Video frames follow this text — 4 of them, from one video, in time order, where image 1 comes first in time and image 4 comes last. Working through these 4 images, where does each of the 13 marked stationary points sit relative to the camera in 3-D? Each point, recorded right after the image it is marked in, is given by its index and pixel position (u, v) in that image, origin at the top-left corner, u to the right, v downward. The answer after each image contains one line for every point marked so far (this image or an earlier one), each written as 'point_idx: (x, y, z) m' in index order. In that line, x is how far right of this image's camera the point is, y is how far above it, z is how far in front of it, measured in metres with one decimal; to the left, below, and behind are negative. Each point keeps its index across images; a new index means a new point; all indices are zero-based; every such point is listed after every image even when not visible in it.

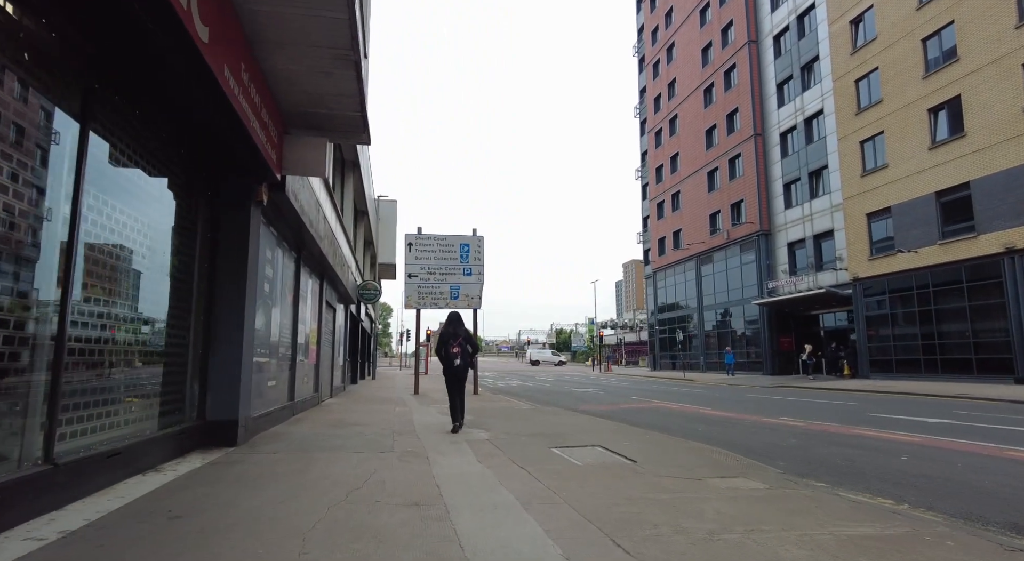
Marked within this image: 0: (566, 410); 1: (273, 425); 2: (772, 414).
0: (+1.4, -3.3, +13.7) m
1: (-3.9, -2.3, +8.8) m
2: (+6.9, -3.5, +14.3) m
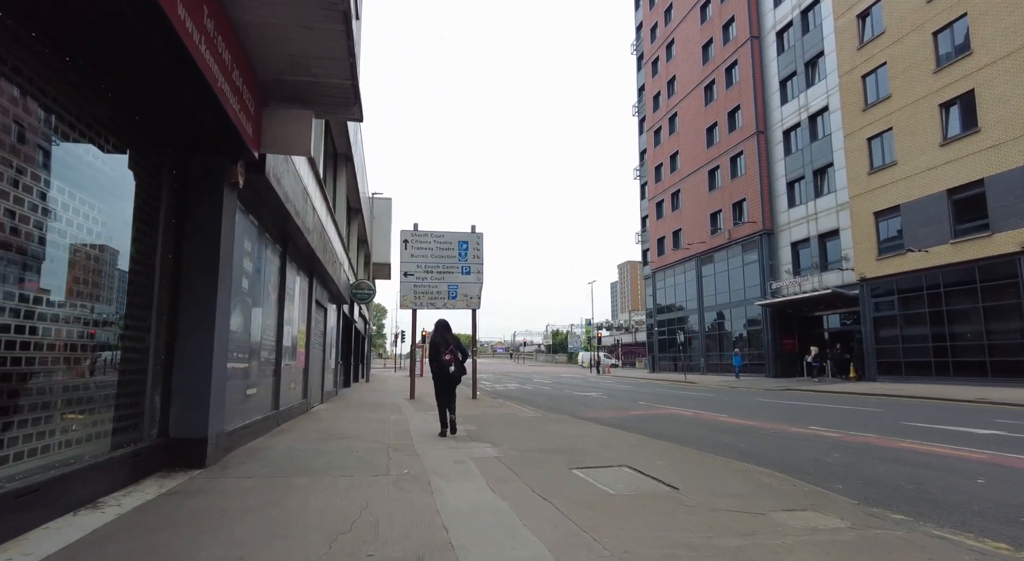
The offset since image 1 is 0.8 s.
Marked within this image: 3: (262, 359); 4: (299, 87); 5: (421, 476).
0: (+1.5, -3.2, +12.8) m
1: (-3.7, -2.3, +7.8) m
2: (+7.0, -3.5, +13.4) m
3: (-4.0, -1.2, +8.7) m
4: (-2.5, +2.2, +6.3) m
5: (-0.9, -2.0, +5.5) m
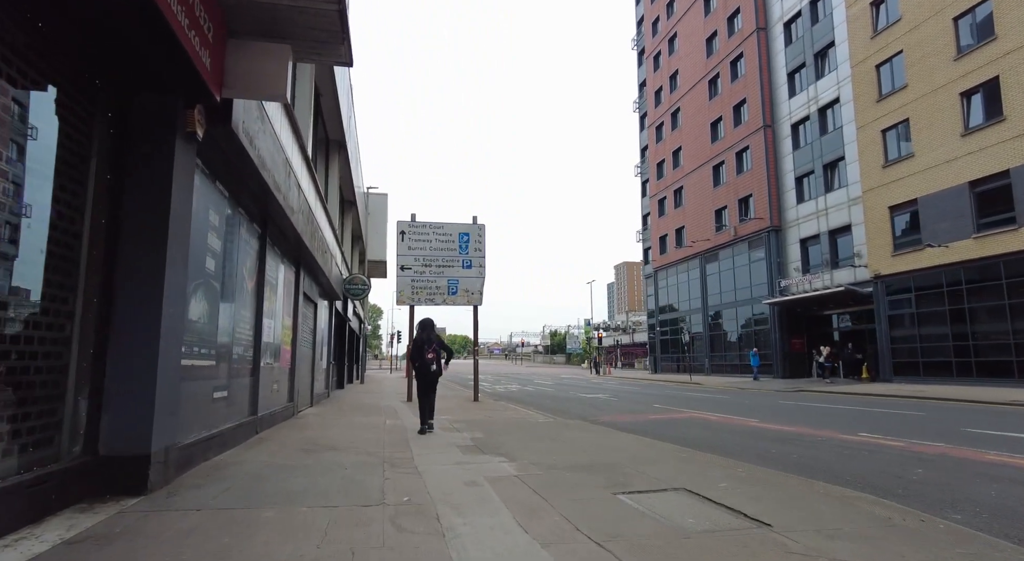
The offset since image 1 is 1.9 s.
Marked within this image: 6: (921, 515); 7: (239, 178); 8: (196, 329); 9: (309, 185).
0: (+1.7, -3.0, +11.5) m
1: (-3.5, -2.0, +6.5) m
2: (+7.2, -3.3, +12.2) m
3: (-3.8, -1.0, +7.4) m
4: (-2.2, +2.5, +5.0) m
5: (-0.7, -1.8, +4.3) m
6: (+3.2, -1.8, +4.2) m
7: (-3.3, +1.3, +6.7) m
8: (-3.4, -0.5, +5.9) m
9: (-4.2, +2.0, +11.3) m
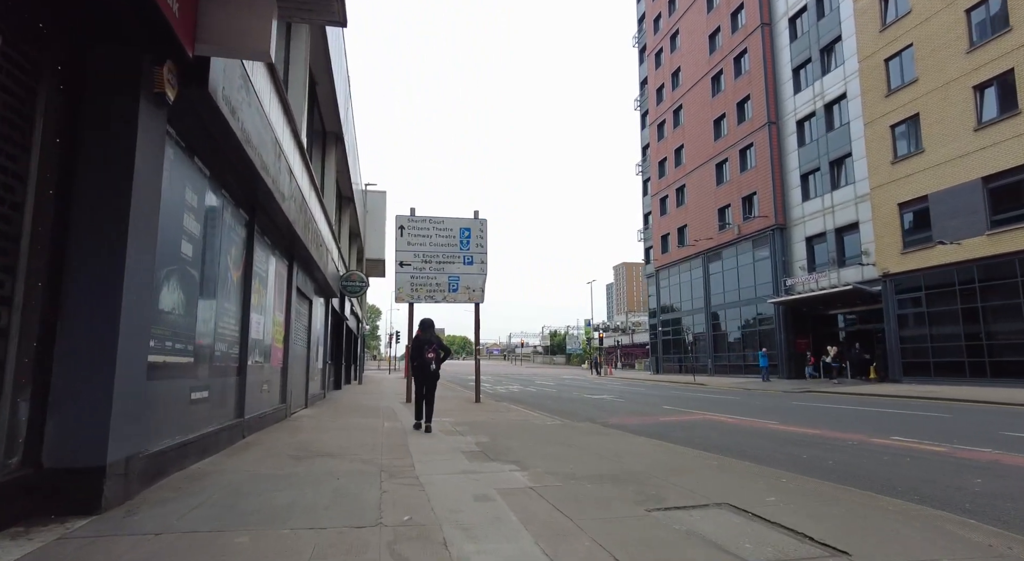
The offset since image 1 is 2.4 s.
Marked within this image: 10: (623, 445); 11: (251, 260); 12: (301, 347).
0: (+1.8, -2.9, +10.9) m
1: (-3.4, -1.9, +5.8) m
2: (+7.3, -3.2, +11.6) m
3: (-3.6, -0.9, +6.7) m
4: (-2.1, +2.6, +4.4) m
5: (-0.5, -1.6, +3.6) m
6: (+3.3, -1.7, +3.6) m
7: (-3.2, +1.4, +6.0) m
8: (-3.3, -0.4, +5.2) m
9: (-4.1, +2.1, +10.6) m
10: (+1.5, -2.3, +7.5) m
11: (-3.9, +0.3, +8.2) m
12: (-5.4, -1.7, +13.8) m
